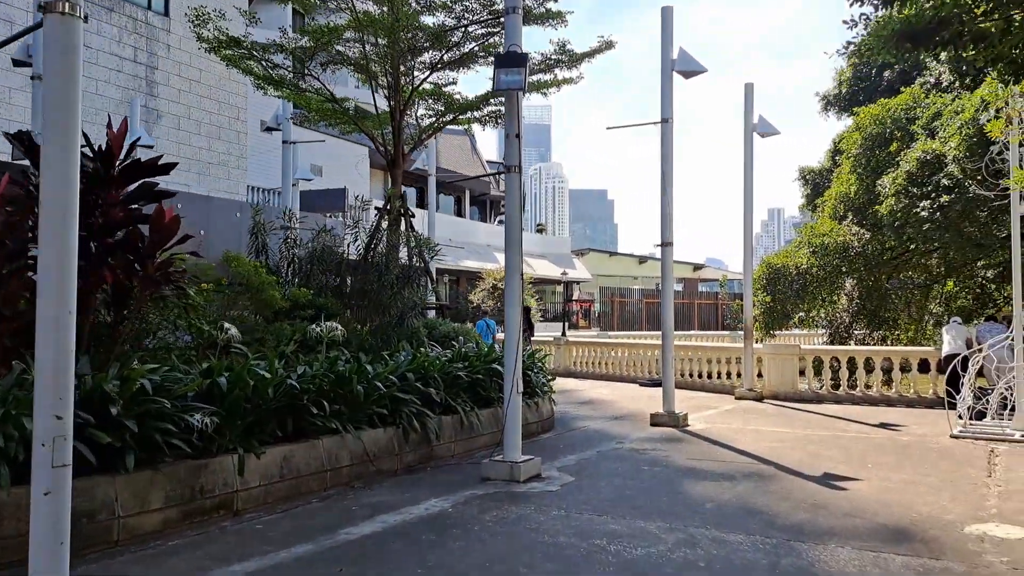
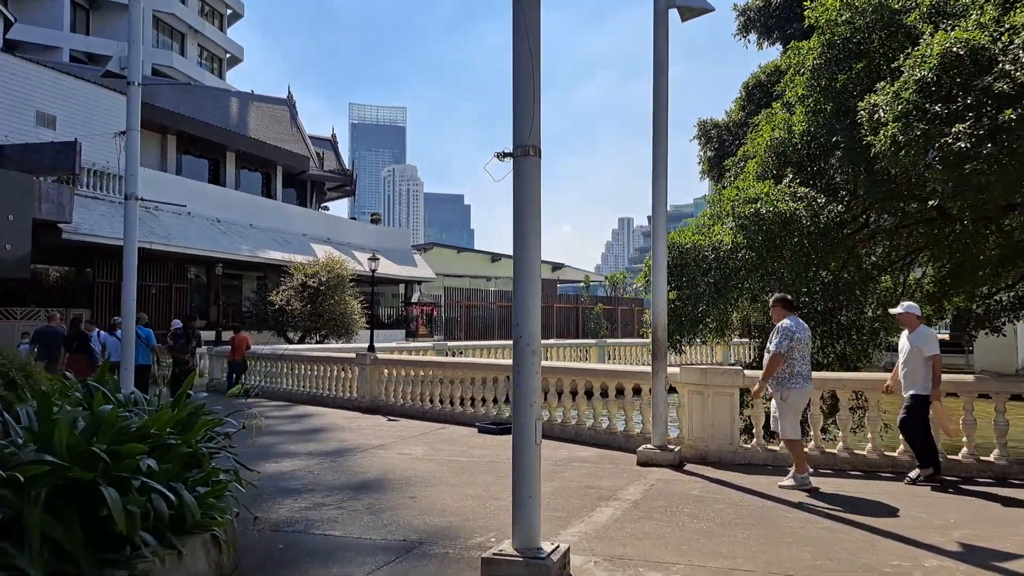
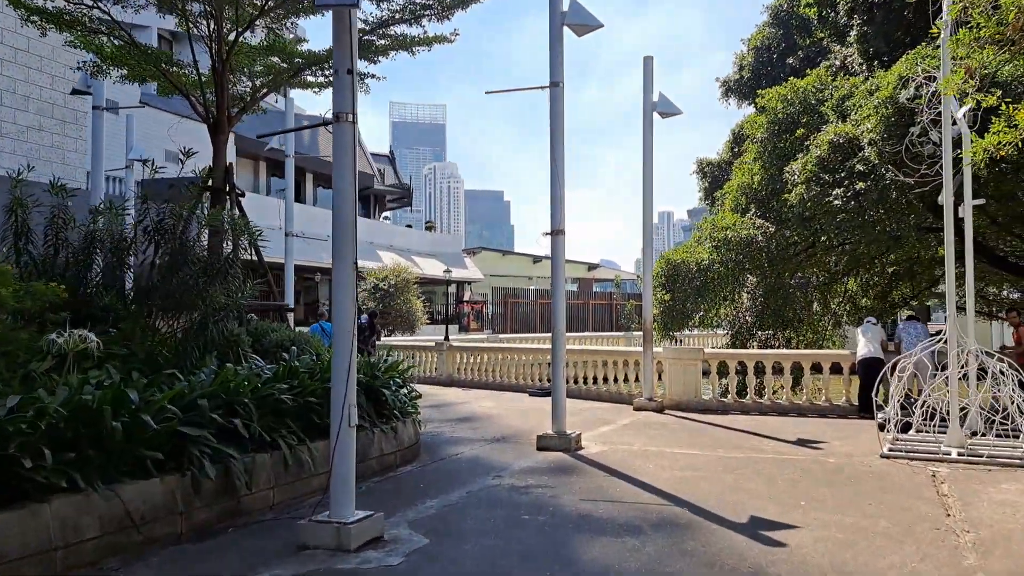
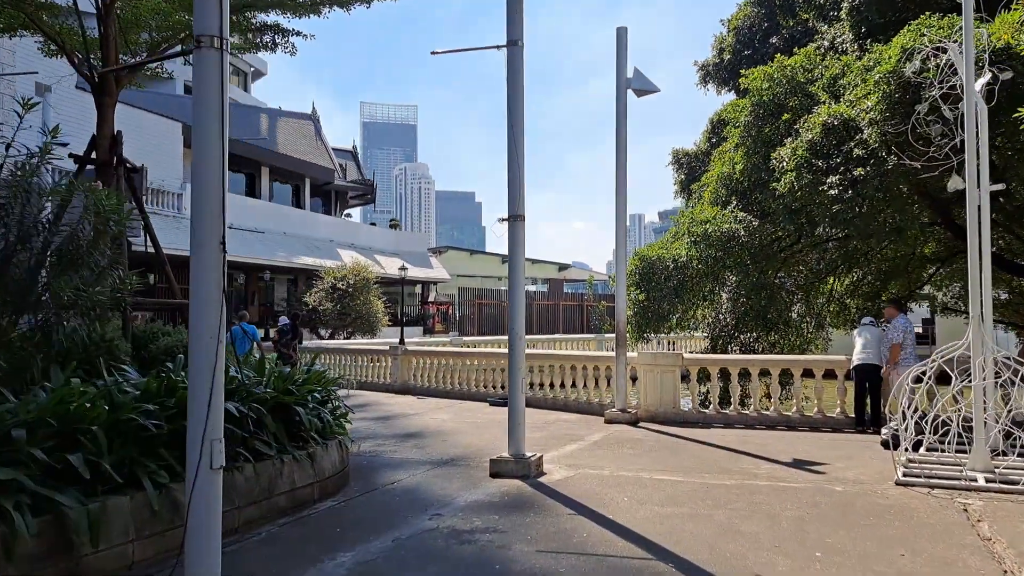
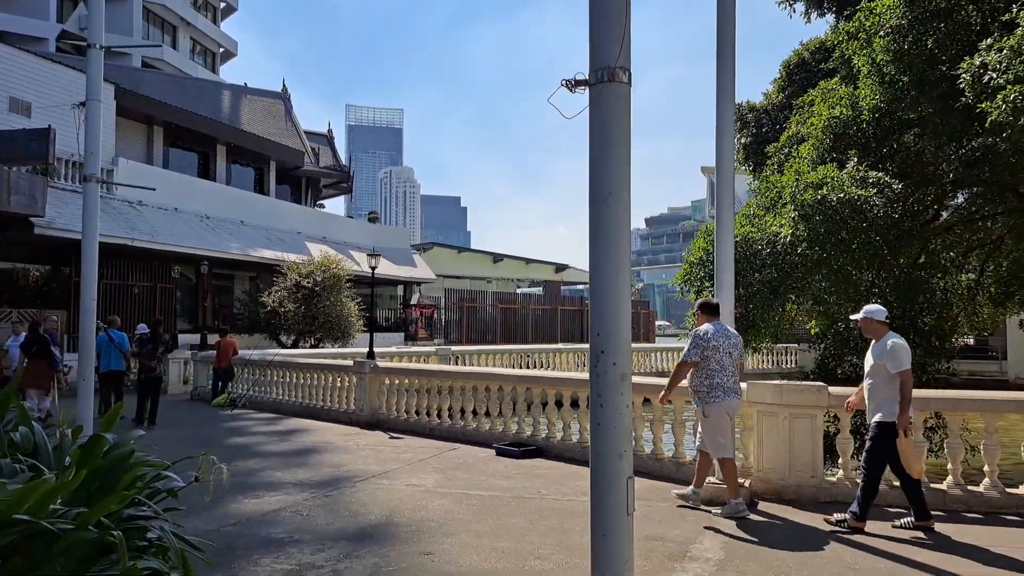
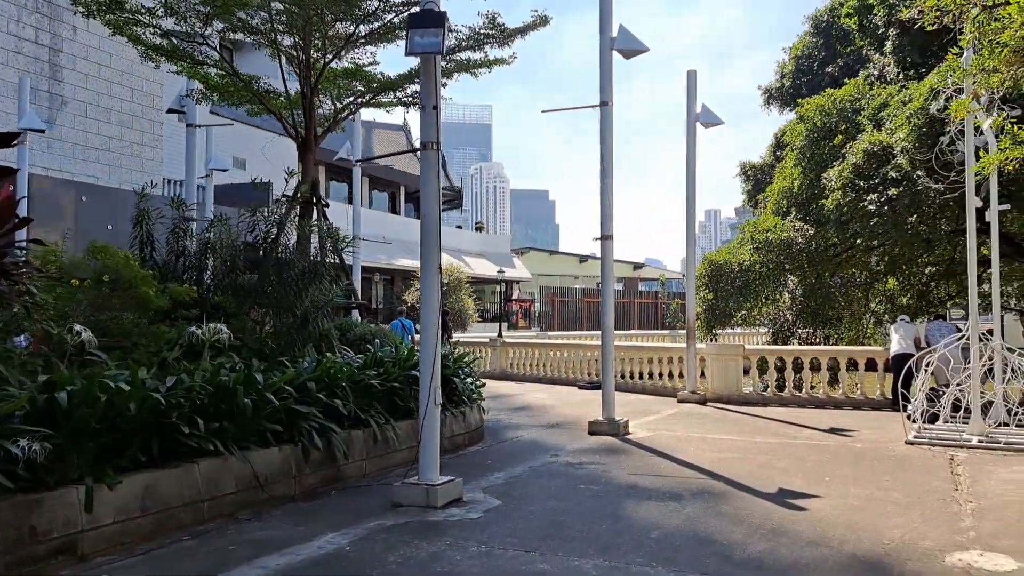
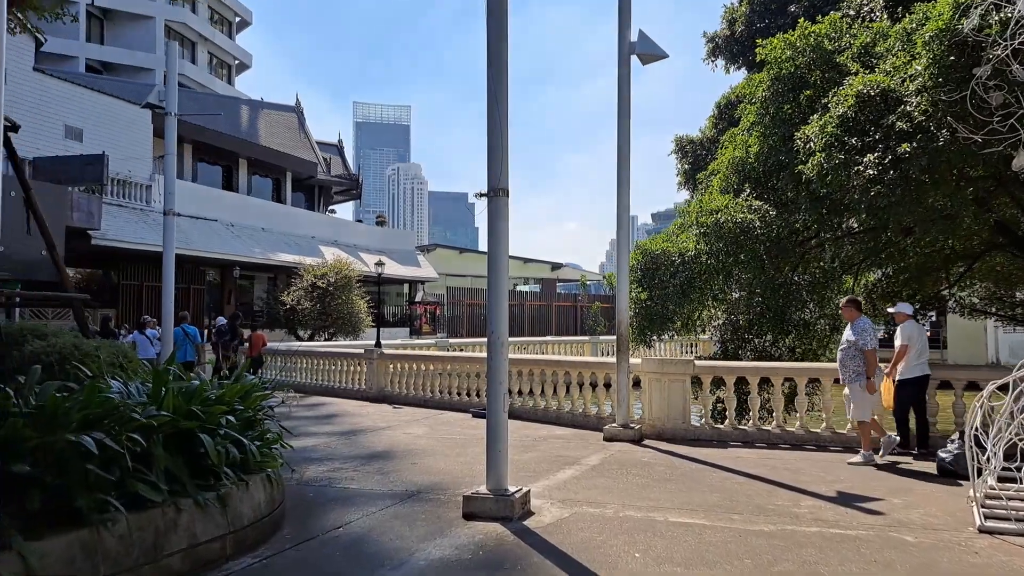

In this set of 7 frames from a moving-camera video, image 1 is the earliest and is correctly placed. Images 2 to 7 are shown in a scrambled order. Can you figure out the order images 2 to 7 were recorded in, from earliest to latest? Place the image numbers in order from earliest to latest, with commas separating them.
6, 3, 4, 7, 2, 5
